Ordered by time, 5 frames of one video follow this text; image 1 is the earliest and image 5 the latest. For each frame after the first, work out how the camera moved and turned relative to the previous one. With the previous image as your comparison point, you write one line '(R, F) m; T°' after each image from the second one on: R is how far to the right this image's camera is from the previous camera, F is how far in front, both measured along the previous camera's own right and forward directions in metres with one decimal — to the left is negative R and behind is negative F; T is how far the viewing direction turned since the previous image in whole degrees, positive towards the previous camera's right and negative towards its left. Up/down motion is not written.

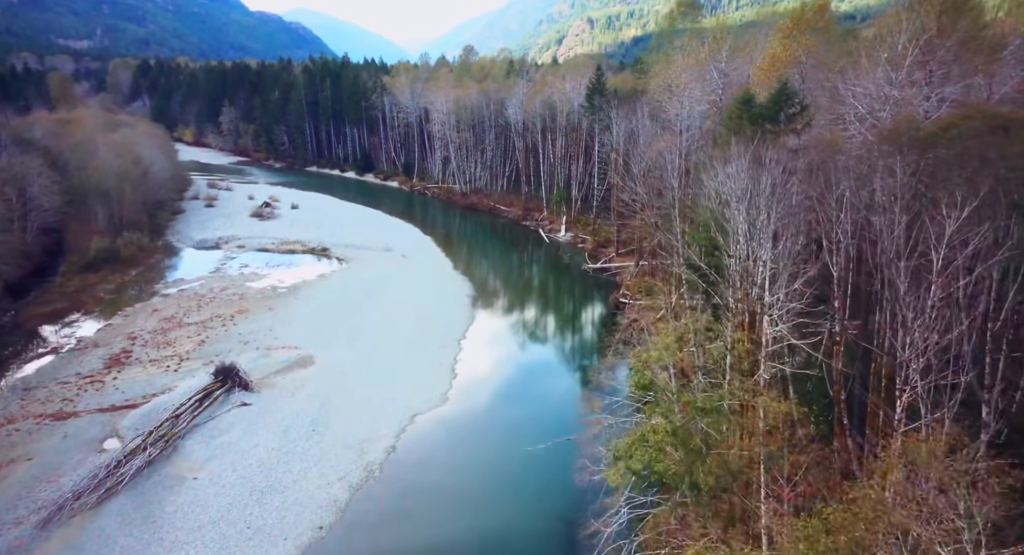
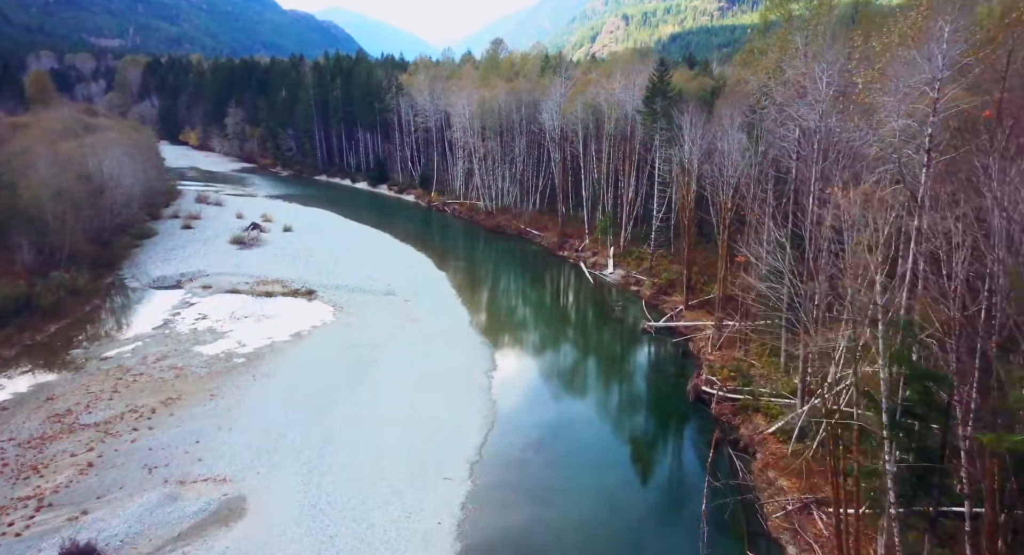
(-0.4, +8.6) m; -3°
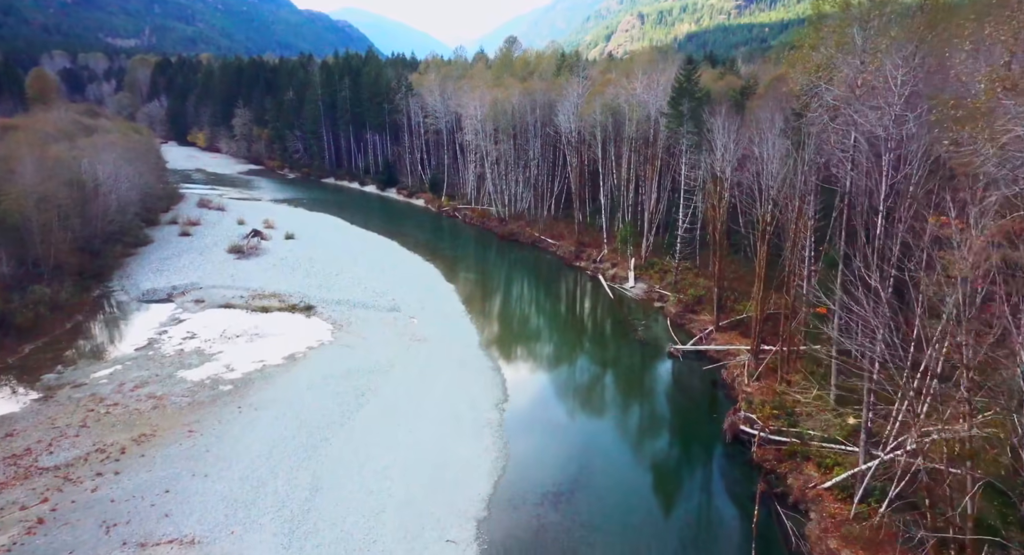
(-0.1, +2.3) m; -1°
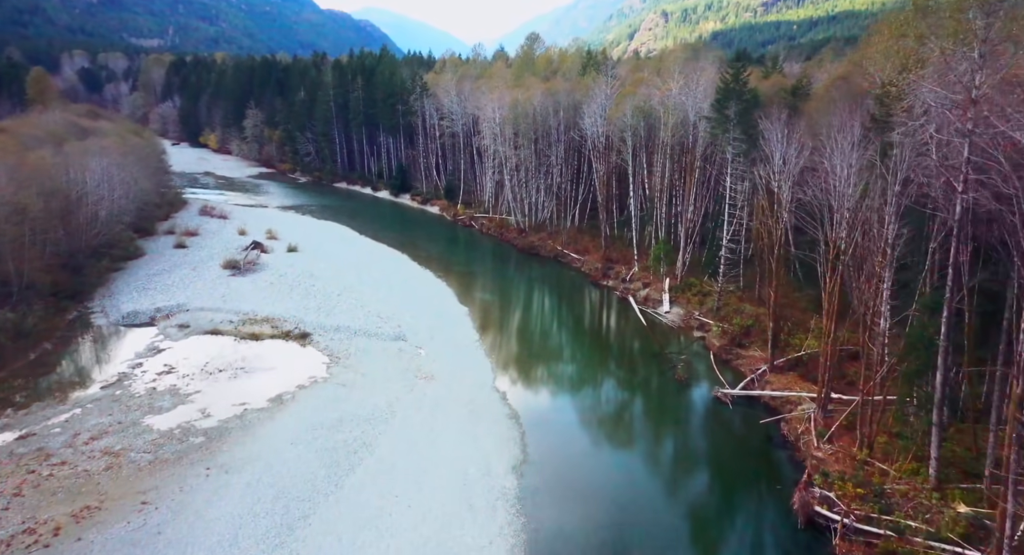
(-0.1, +3.4) m; -2°
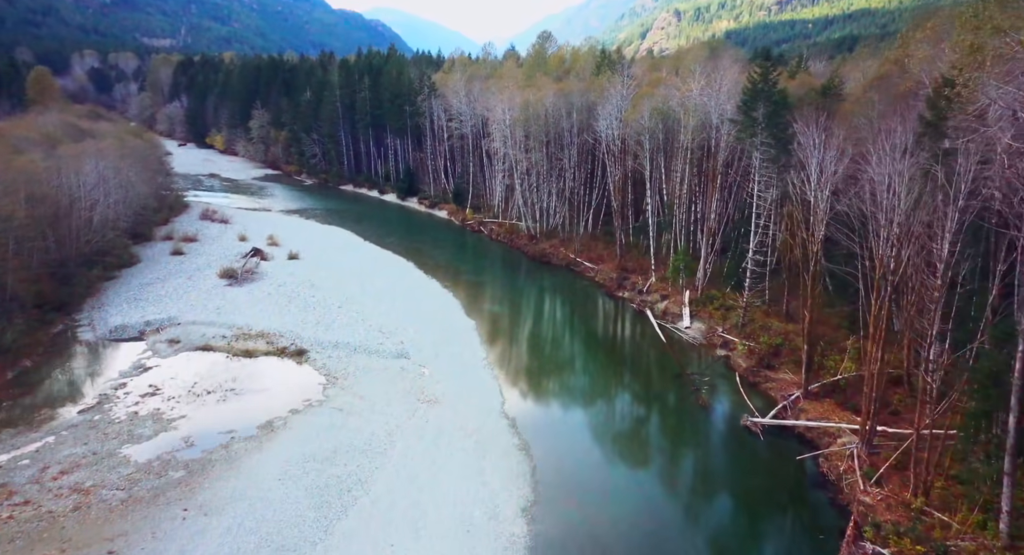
(0.0, +1.7) m; -1°
